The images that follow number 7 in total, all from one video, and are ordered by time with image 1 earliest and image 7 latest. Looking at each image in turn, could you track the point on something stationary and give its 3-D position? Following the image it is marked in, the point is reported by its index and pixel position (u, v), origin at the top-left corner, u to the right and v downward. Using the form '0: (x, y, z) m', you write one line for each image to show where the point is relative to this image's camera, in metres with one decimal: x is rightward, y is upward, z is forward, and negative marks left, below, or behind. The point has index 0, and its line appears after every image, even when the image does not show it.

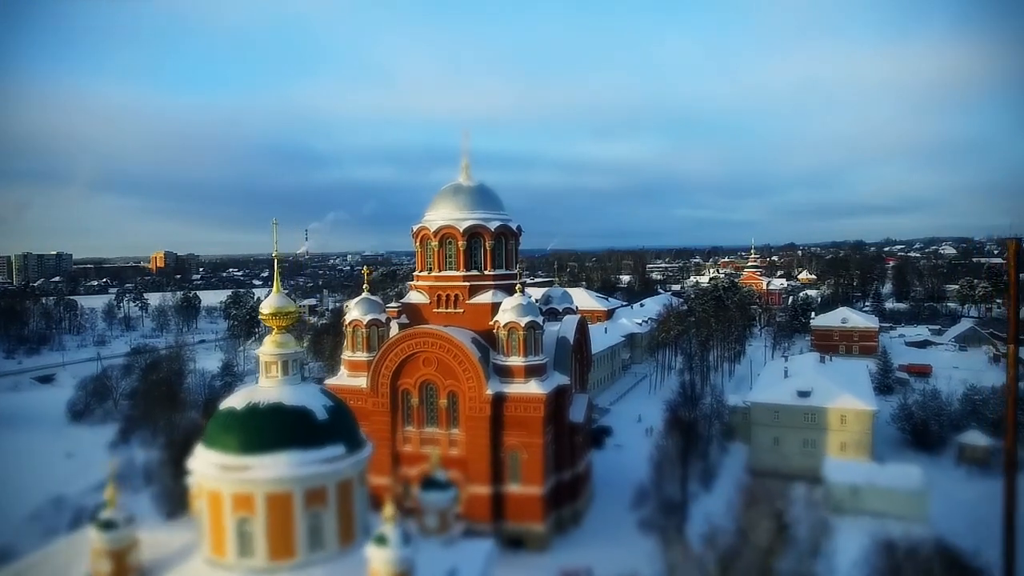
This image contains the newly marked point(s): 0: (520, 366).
0: (+0.2, -1.5, +13.2) m
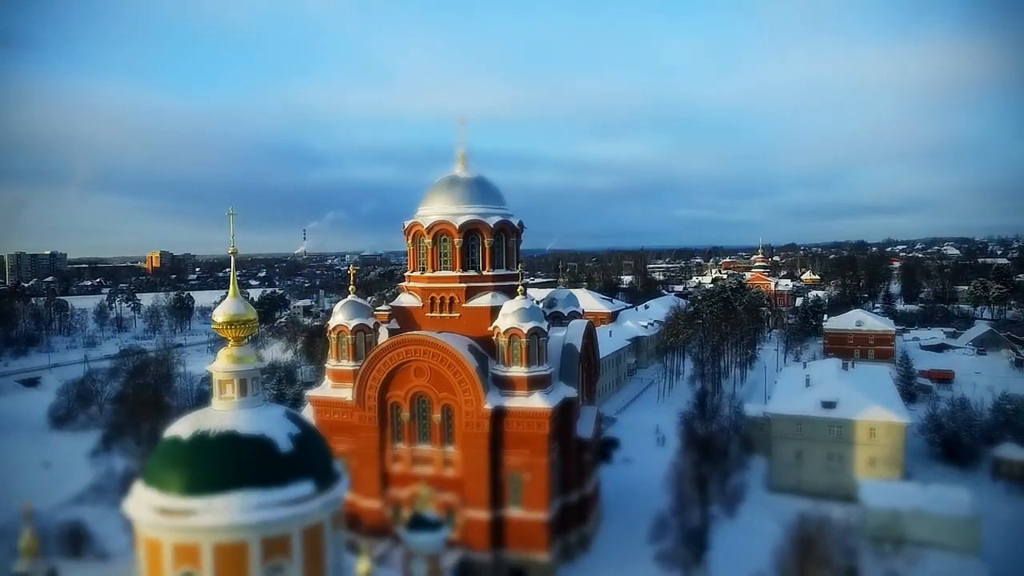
0: (+0.2, -1.6, +11.9) m
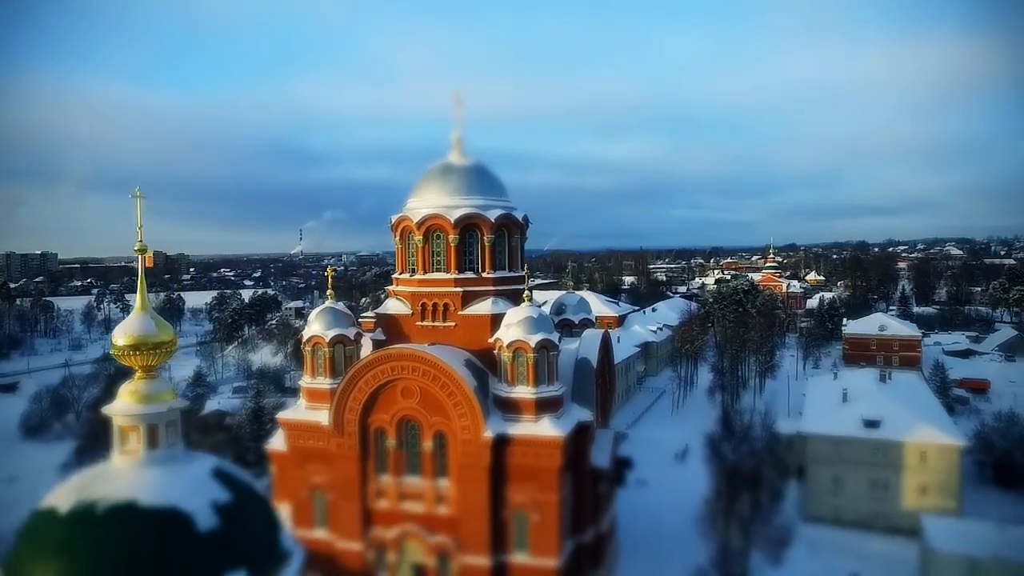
0: (+0.2, -1.6, +10.0) m
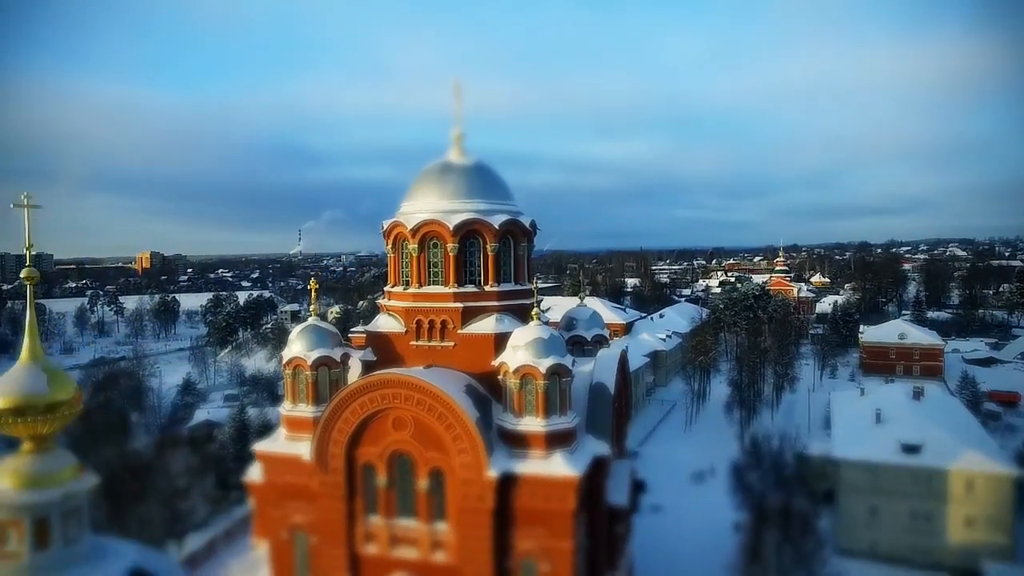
0: (+0.3, -1.9, +8.8) m
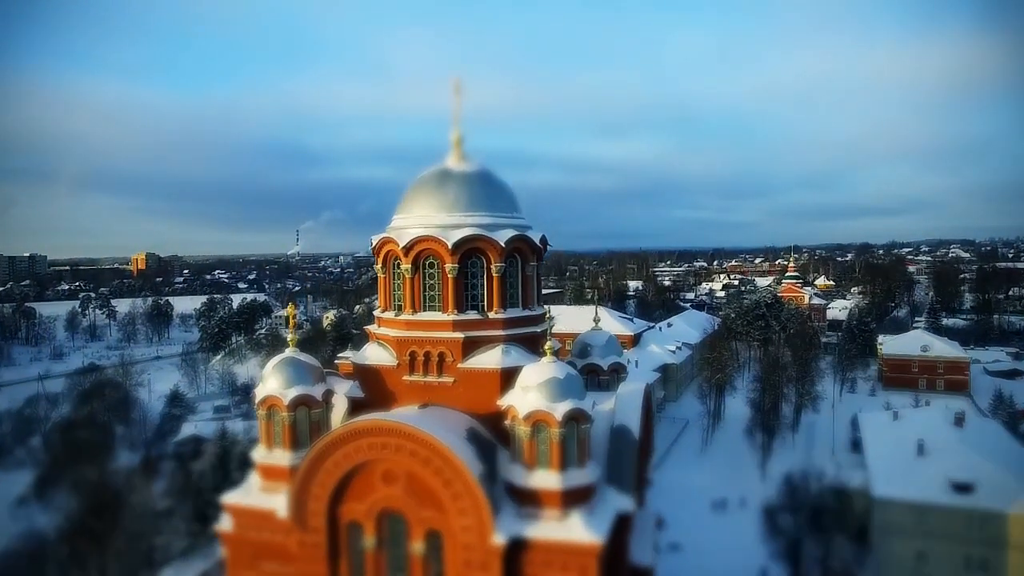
0: (+0.4, -2.2, +7.4) m
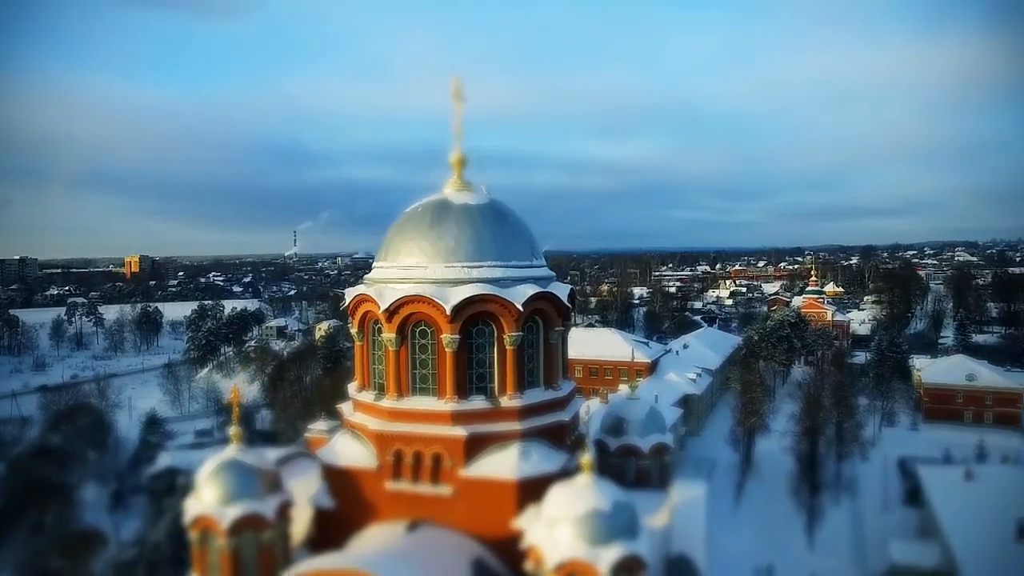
0: (+0.6, -2.9, +5.2) m
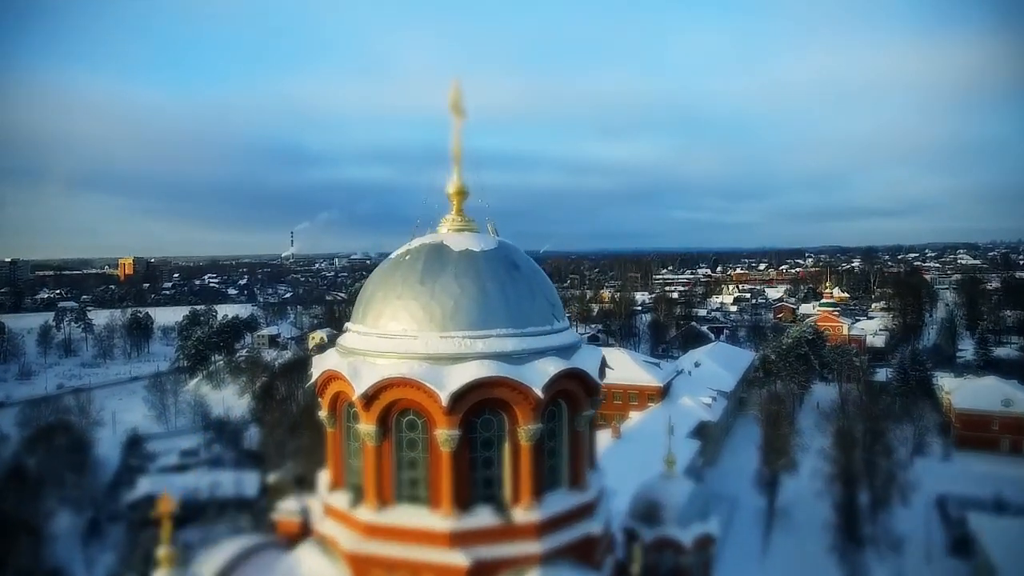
0: (+0.8, -3.5, +3.7) m
